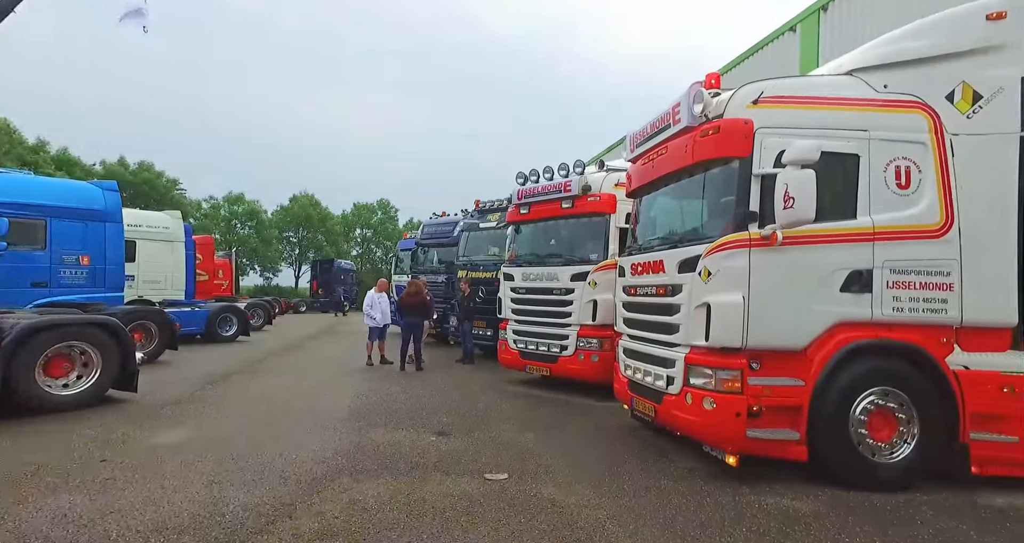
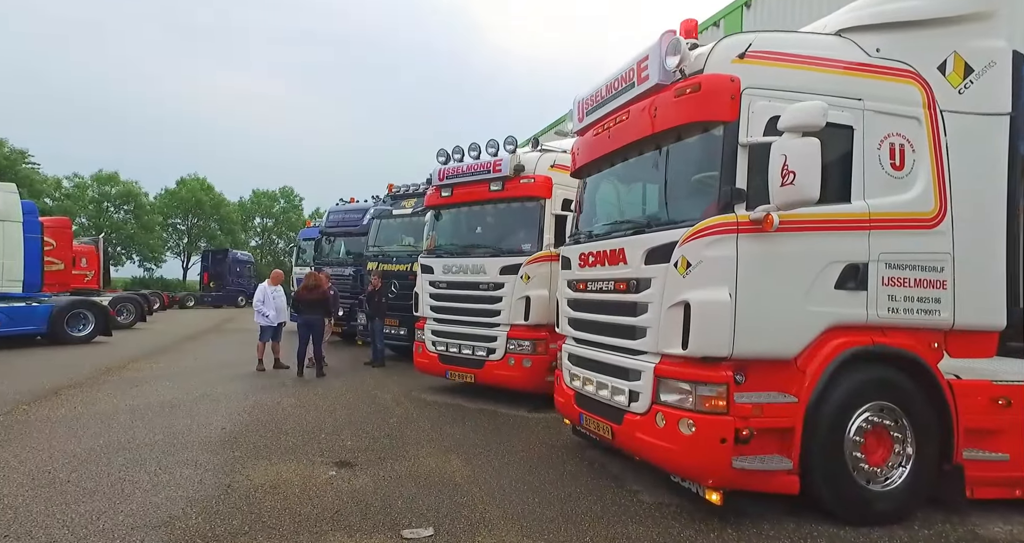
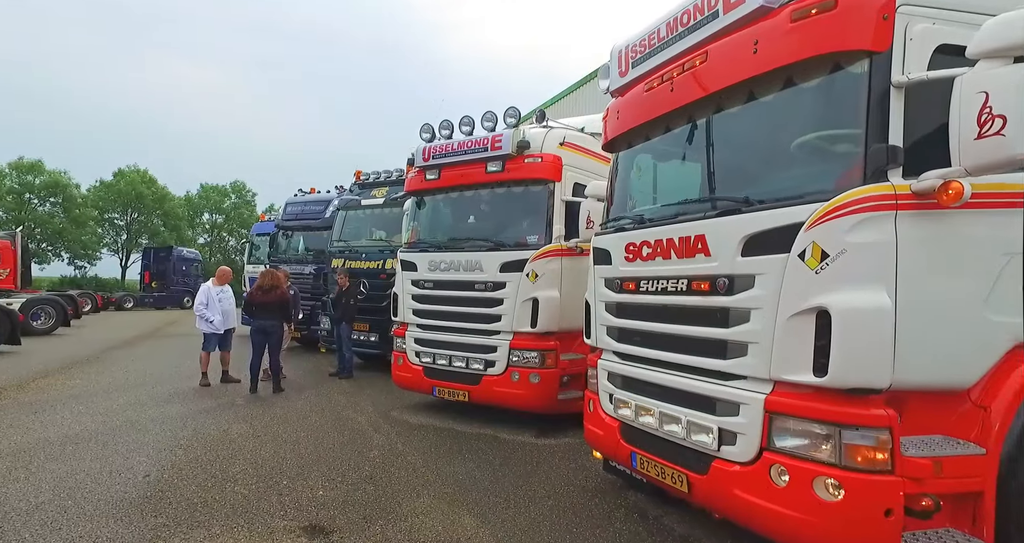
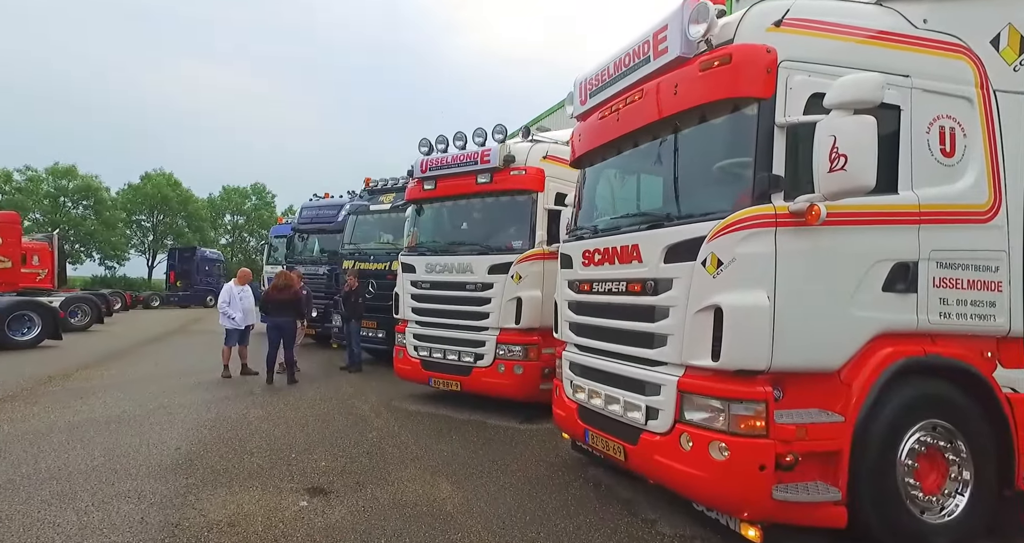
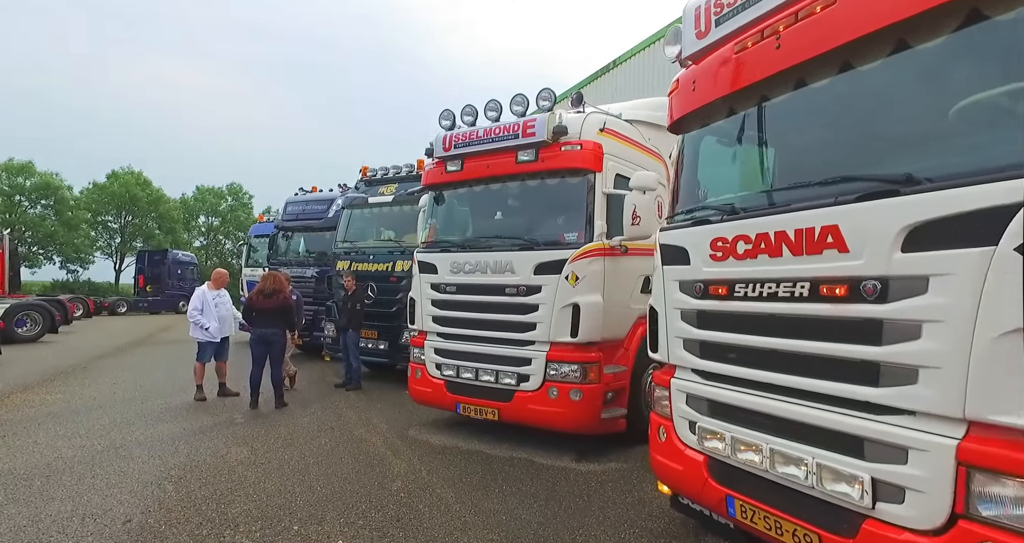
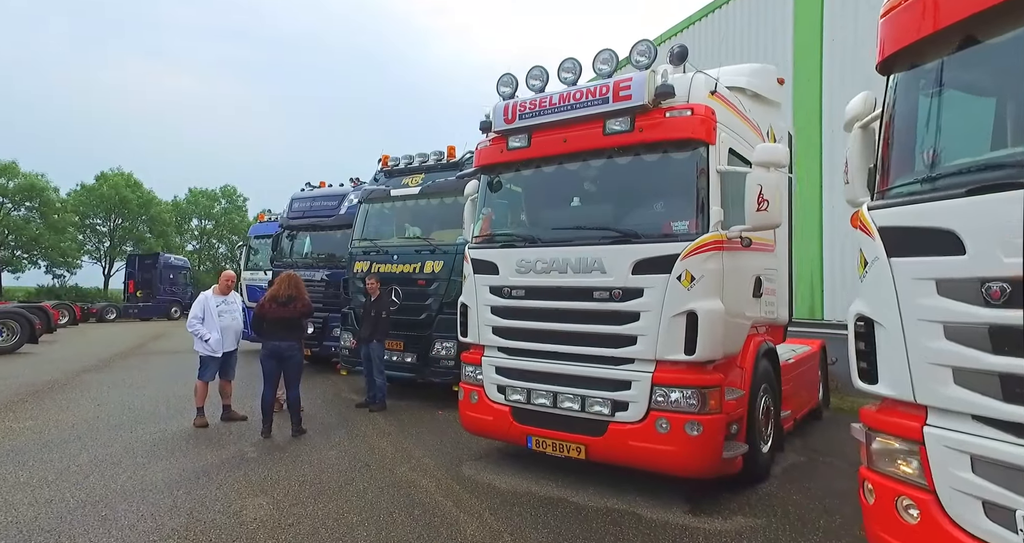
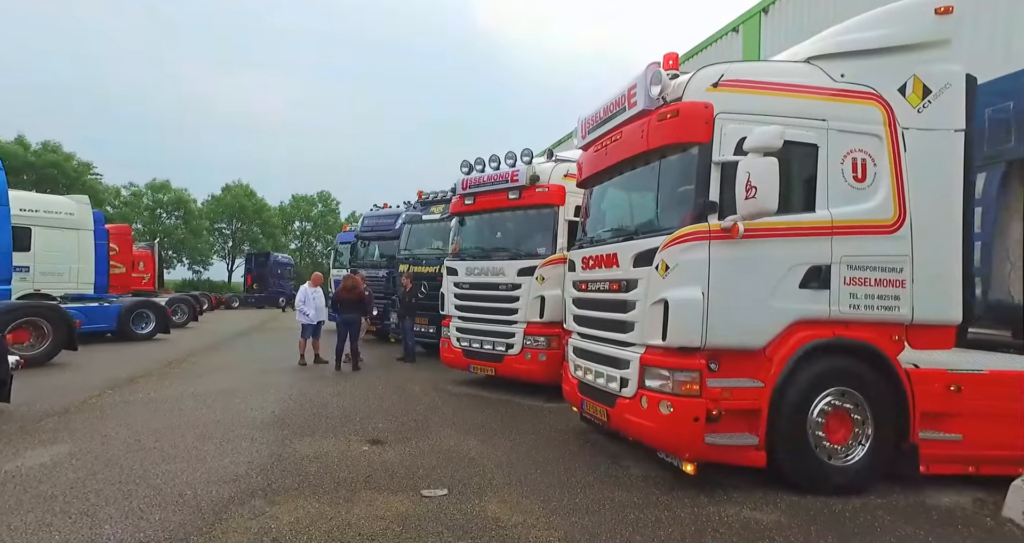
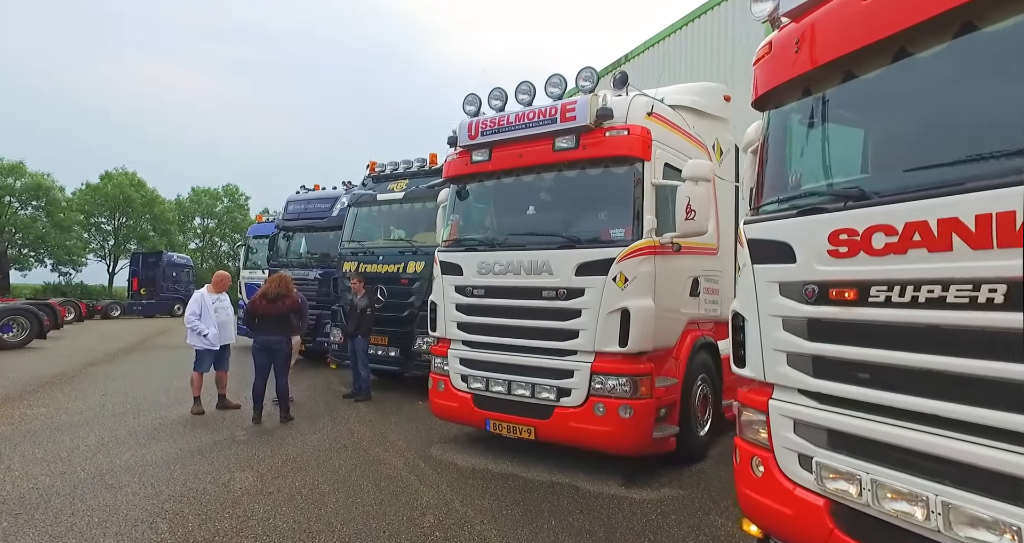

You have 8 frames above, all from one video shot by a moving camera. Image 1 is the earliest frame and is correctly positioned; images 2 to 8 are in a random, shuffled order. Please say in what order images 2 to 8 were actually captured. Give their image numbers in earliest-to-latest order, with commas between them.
7, 2, 4, 3, 5, 8, 6
